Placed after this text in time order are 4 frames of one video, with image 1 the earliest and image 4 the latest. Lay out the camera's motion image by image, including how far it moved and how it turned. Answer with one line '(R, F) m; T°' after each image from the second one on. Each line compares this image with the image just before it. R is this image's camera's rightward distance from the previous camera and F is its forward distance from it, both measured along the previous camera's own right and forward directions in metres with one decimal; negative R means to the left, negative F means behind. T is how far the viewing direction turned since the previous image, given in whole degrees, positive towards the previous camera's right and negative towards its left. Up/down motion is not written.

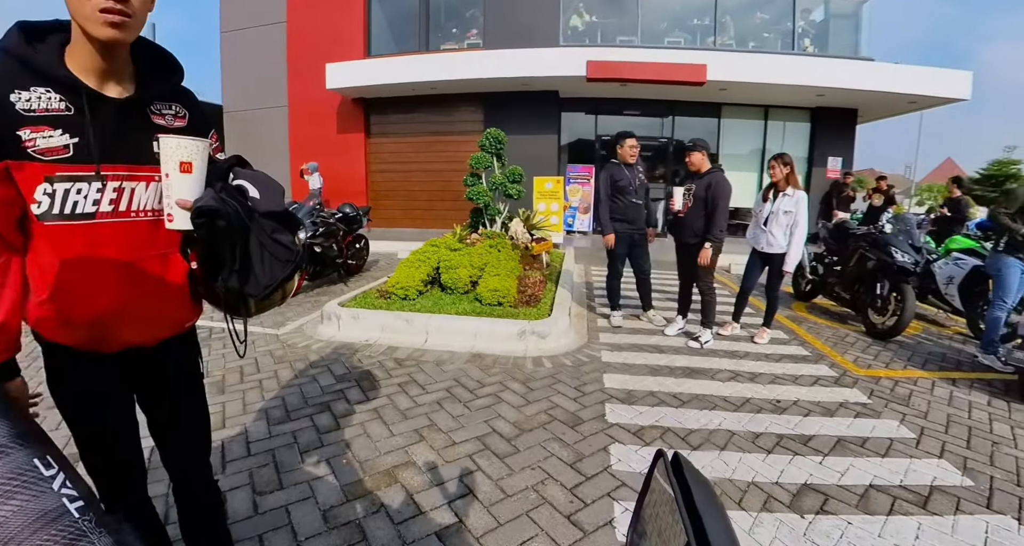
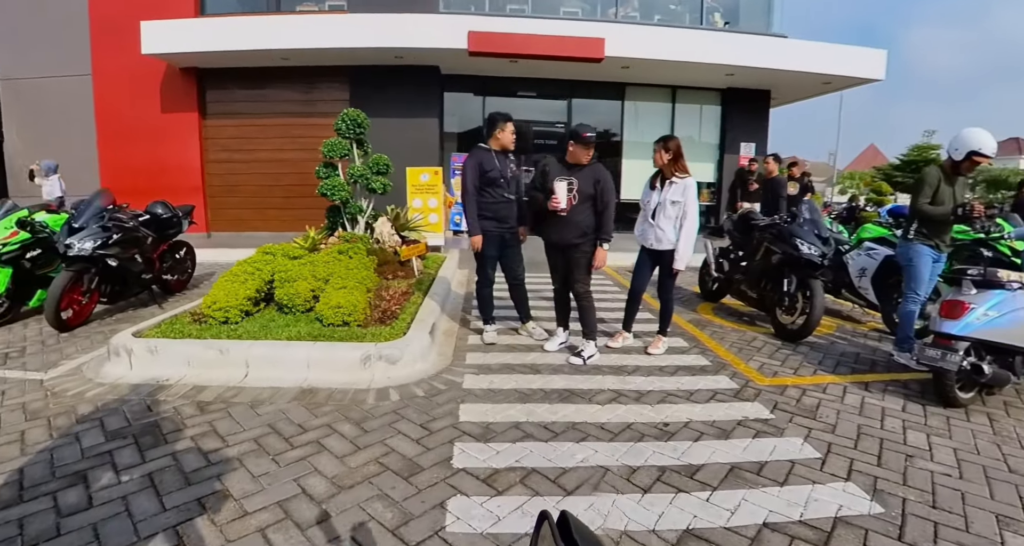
(+0.7, +0.6) m; +4°
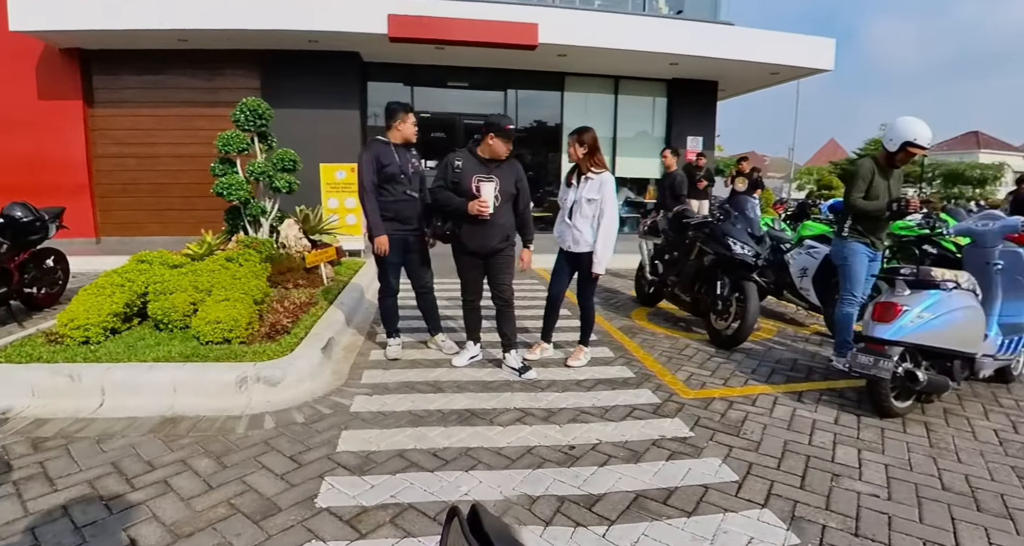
(+0.5, +0.3) m; +2°
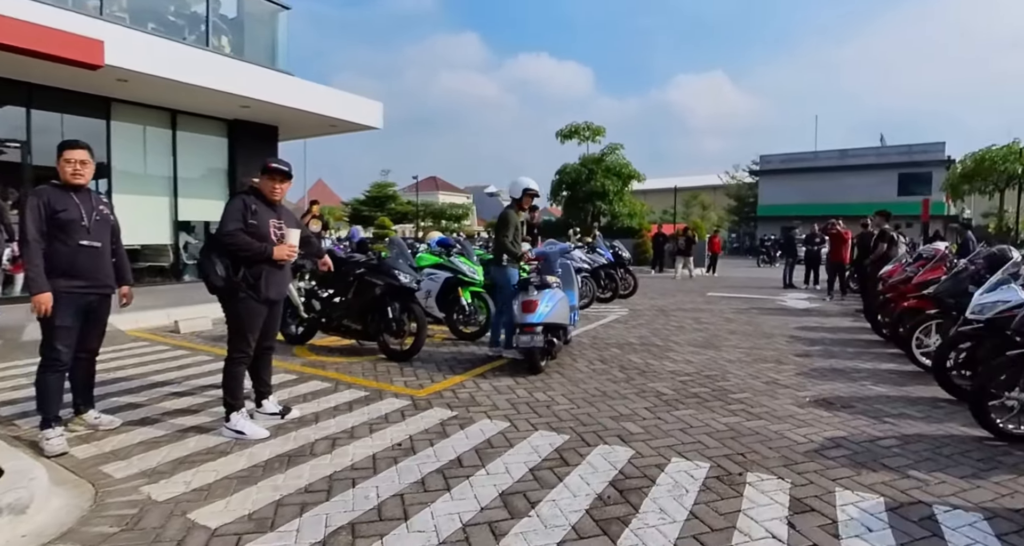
(-1.9, -0.3) m; +47°
